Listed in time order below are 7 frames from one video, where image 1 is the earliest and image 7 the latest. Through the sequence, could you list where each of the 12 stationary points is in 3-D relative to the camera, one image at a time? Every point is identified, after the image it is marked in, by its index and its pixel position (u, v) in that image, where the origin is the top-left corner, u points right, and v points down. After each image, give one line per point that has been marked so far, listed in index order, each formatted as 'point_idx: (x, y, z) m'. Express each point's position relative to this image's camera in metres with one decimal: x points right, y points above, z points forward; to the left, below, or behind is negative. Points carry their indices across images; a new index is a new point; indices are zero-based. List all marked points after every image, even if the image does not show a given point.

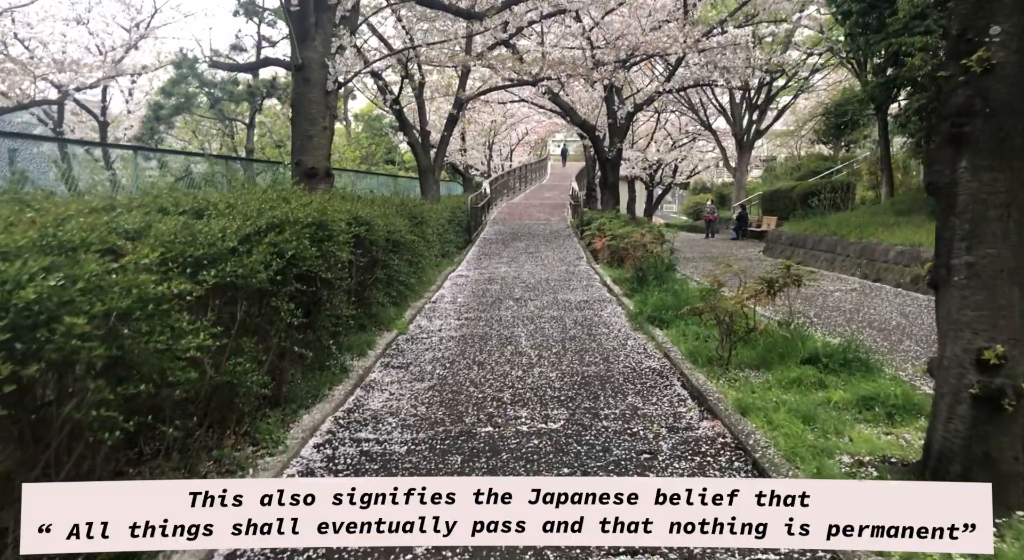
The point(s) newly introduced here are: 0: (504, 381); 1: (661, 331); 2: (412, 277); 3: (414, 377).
0: (-0.1, -0.7, +4.4) m
1: (+1.3, -0.5, +5.5) m
2: (-1.0, 0.0, +6.5) m
3: (-0.7, -0.7, +4.5) m
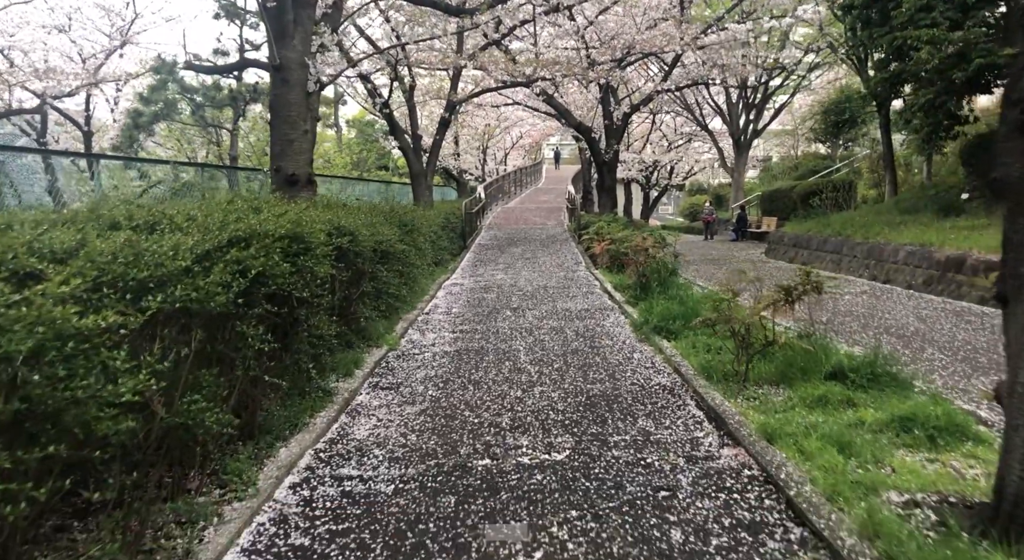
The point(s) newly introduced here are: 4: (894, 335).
0: (-0.1, -0.8, +4.0) m
1: (+1.3, -0.5, +5.2) m
2: (-1.1, -0.1, +6.1) m
3: (-0.7, -0.8, +4.2) m
4: (+3.5, -0.5, +5.8) m
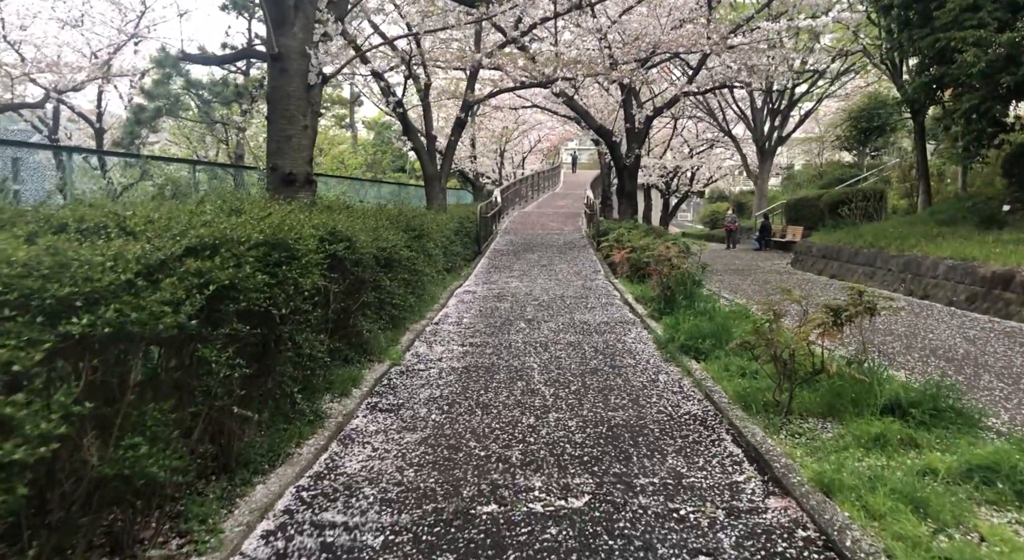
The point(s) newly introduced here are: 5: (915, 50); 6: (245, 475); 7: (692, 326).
0: (0.0, -0.9, +3.6) m
1: (+1.4, -0.6, +4.7) m
2: (-0.9, -0.2, +5.7) m
3: (-0.6, -0.9, +3.8) m
4: (+3.6, -0.7, +5.3) m
5: (+6.1, +3.5, +9.6) m
6: (-1.2, -0.9, +2.9) m
7: (+1.5, -0.4, +5.2) m
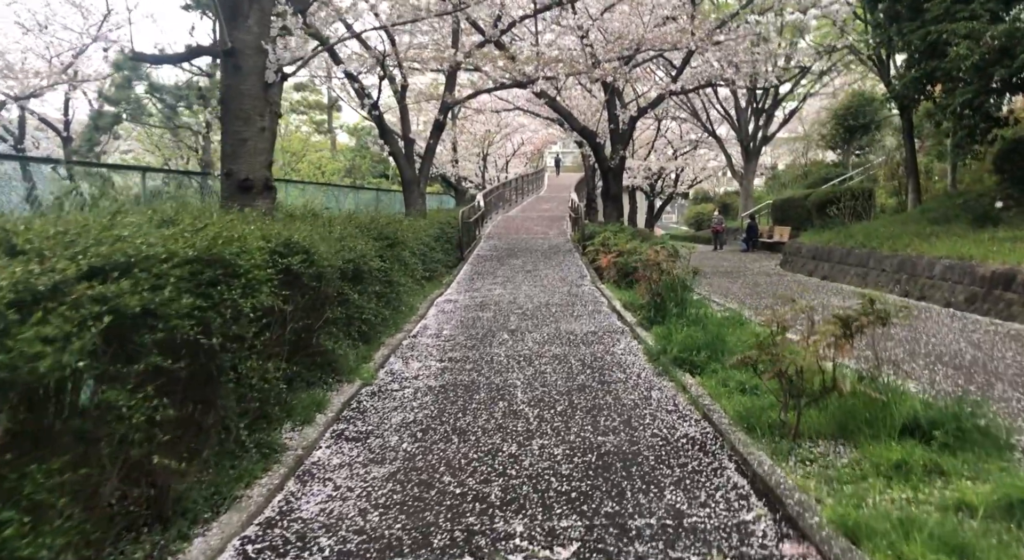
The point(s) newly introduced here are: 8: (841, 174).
0: (-0.1, -0.9, +3.2) m
1: (+1.2, -0.7, +4.4) m
2: (-1.1, -0.3, +5.3) m
3: (-0.7, -0.9, +3.4) m
4: (+3.5, -0.7, +5.0) m
5: (+5.8, +3.5, +9.4) m
6: (-1.3, -1.0, +2.5) m
7: (+1.3, -0.4, +4.9) m
8: (+10.3, +3.3, +19.9) m
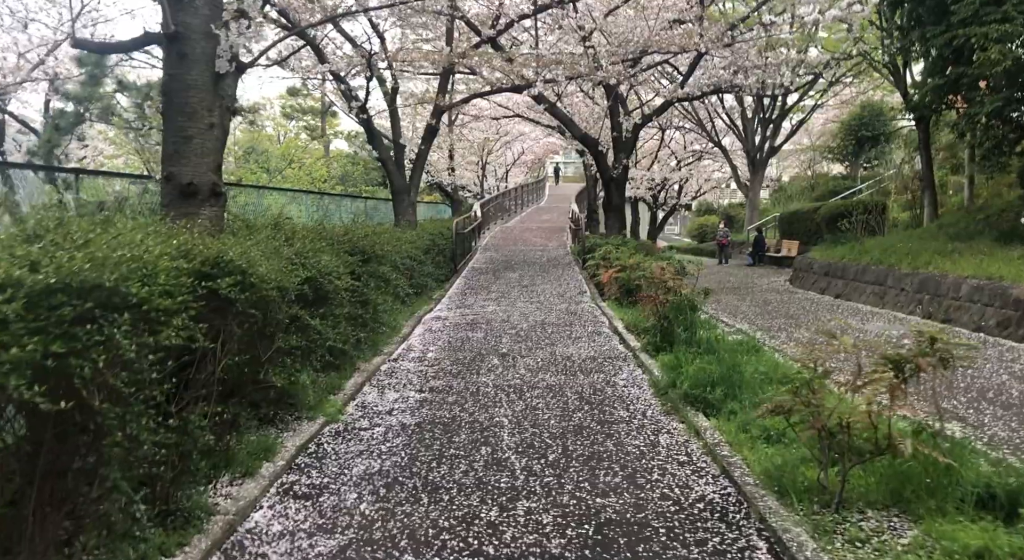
0: (-0.2, -1.1, +2.6) m
1: (+1.2, -0.8, +3.7) m
2: (-1.2, -0.4, +4.7) m
3: (-0.8, -1.1, +2.8) m
4: (+3.4, -0.9, +4.4) m
5: (+5.8, +3.2, +8.8) m
6: (-1.4, -1.1, +1.9) m
7: (+1.3, -0.6, +4.3) m
8: (+10.2, +2.8, +19.3) m
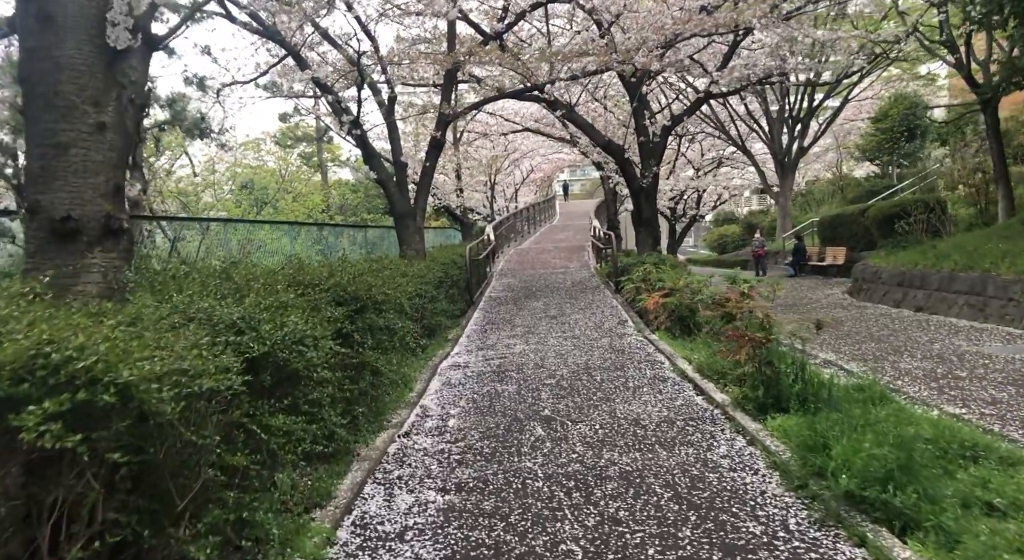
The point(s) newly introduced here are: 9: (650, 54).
0: (+0.1, -1.3, +1.2) m
1: (+1.5, -1.0, +2.3) m
2: (-0.9, -0.7, +3.4) m
3: (-0.5, -1.3, +1.4) m
4: (+3.7, -0.9, +3.0) m
5: (+5.9, +3.1, +7.5) m
6: (-1.1, -1.3, +0.5) m
7: (+1.6, -0.8, +2.9) m
8: (+10.6, +2.7, +17.9) m
9: (+1.9, +3.1, +8.9) m
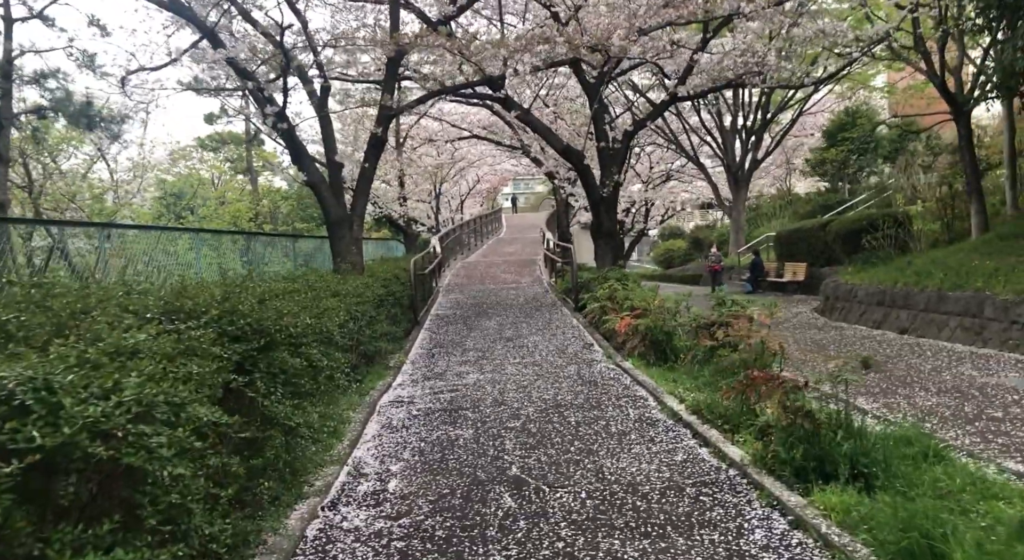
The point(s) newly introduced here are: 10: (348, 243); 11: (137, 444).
0: (+0.2, -1.3, +0.2) m
1: (+1.4, -1.1, +1.4) m
2: (-1.0, -0.8, +2.2) m
3: (-0.5, -1.4, +0.3) m
4: (+3.6, -1.0, +2.2) m
5: (+5.4, +2.9, +7.0) m
6: (-0.9, -1.3, -0.7) m
7: (+1.5, -0.9, +2.0) m
8: (+9.1, +2.2, +17.8) m
9: (+1.3, +2.9, +8.1) m
10: (-2.0, +0.4, +8.1) m
11: (-0.9, -0.4, +1.6) m
